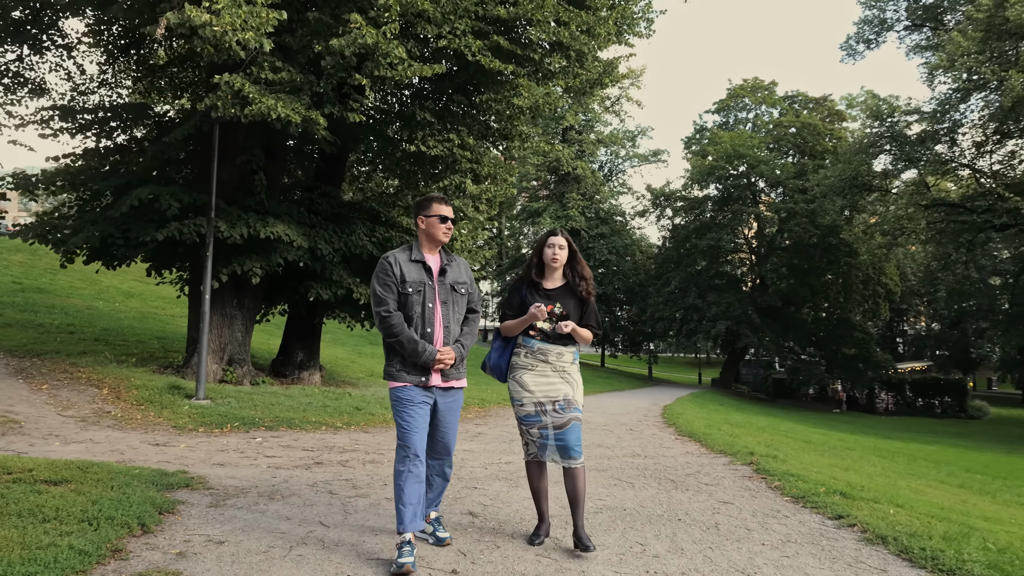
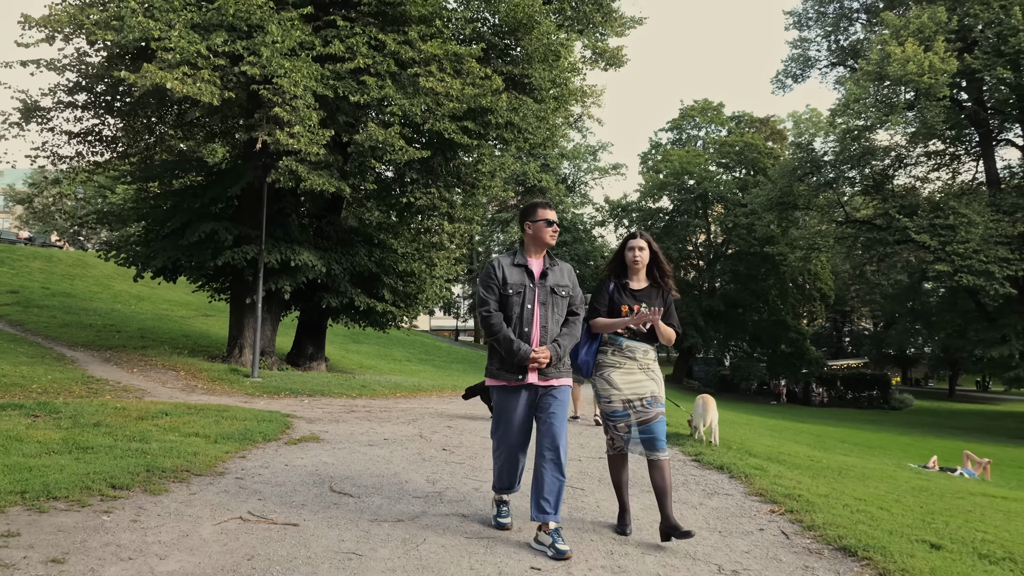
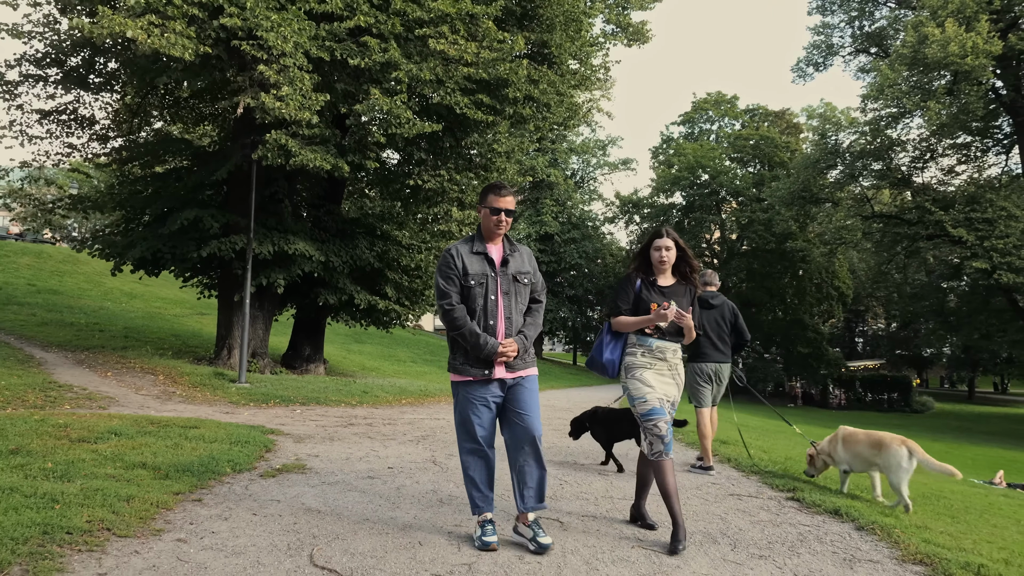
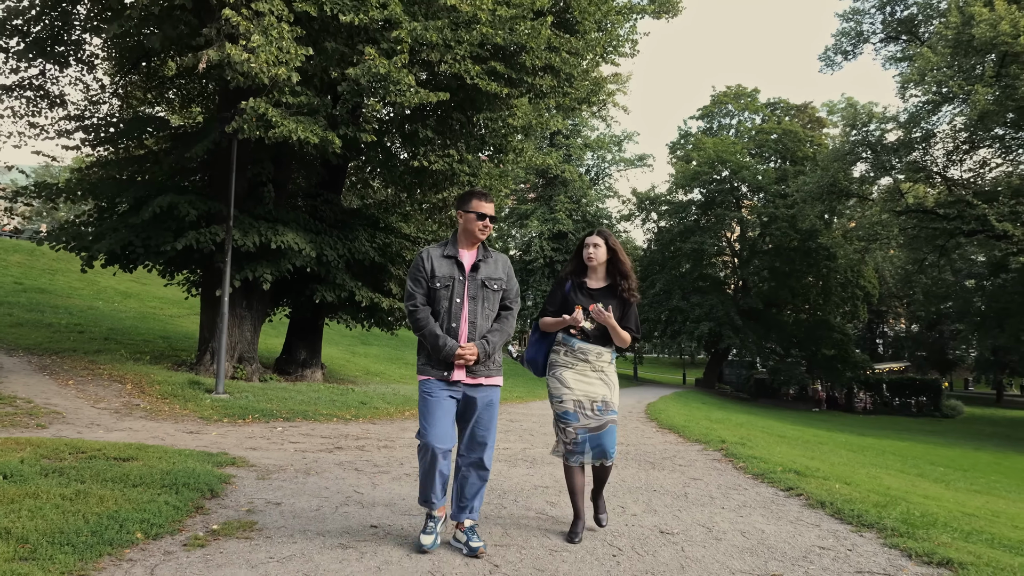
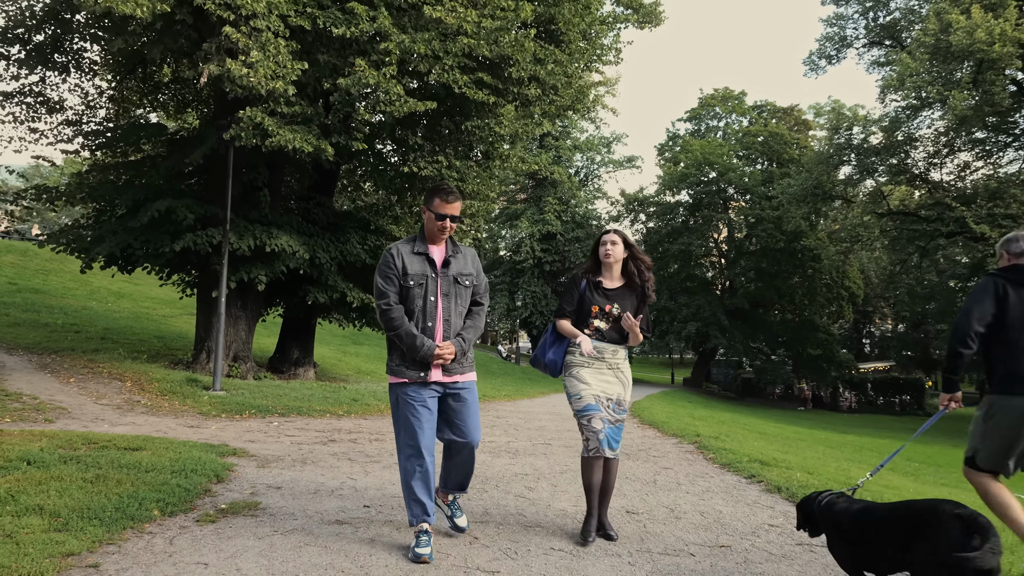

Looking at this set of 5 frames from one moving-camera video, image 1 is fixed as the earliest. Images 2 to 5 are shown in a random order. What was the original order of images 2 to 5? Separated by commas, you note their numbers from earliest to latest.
4, 5, 3, 2
